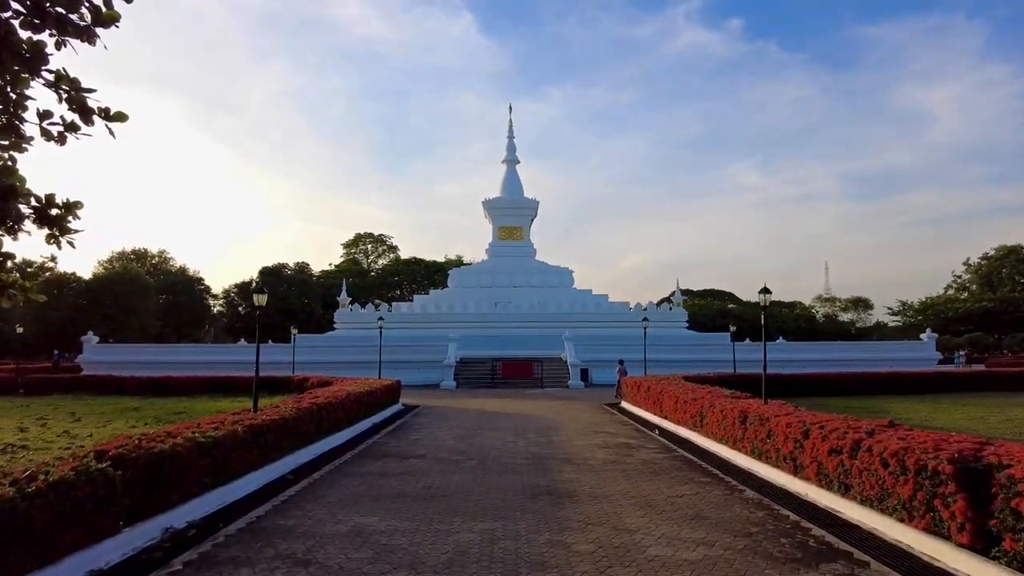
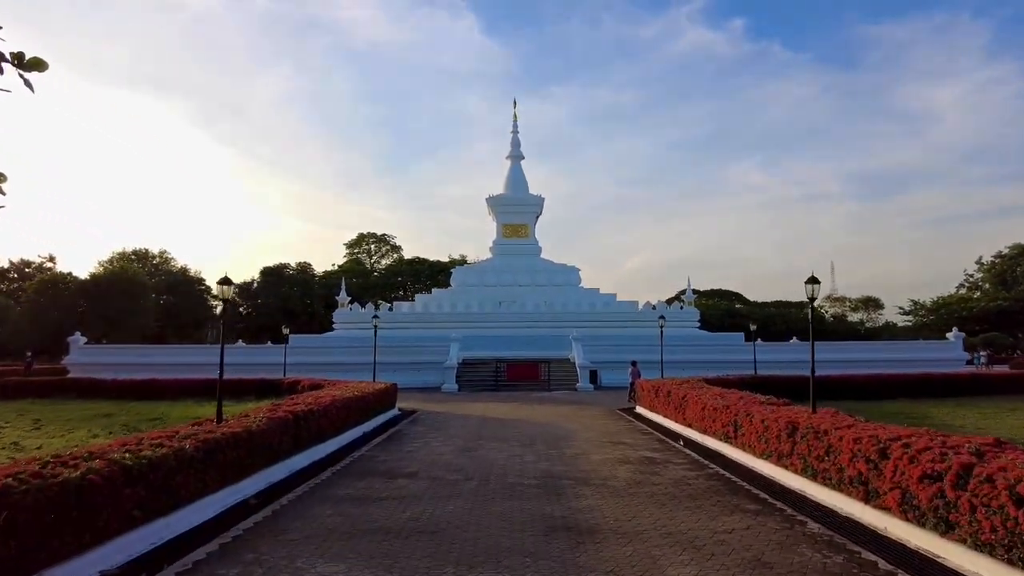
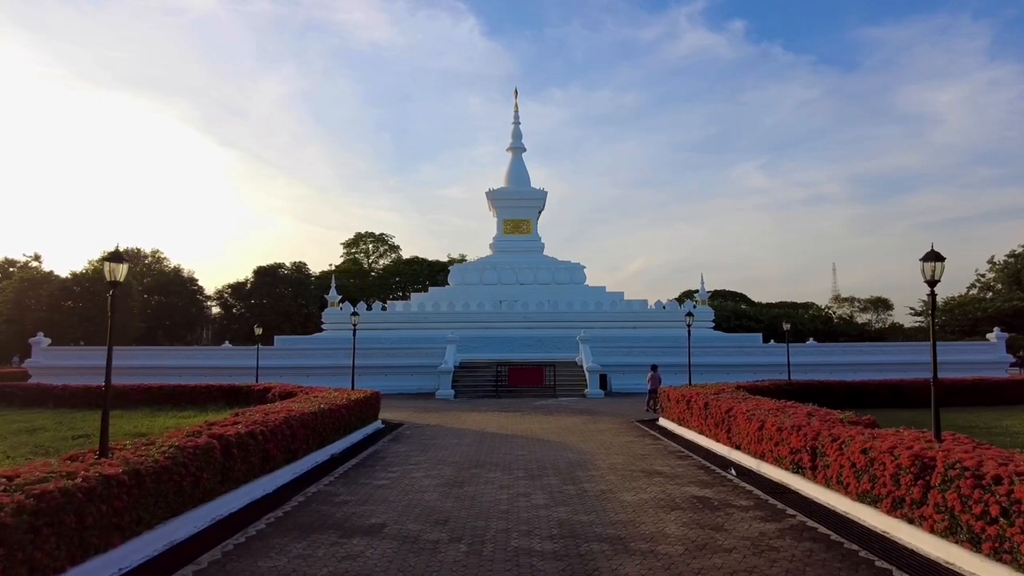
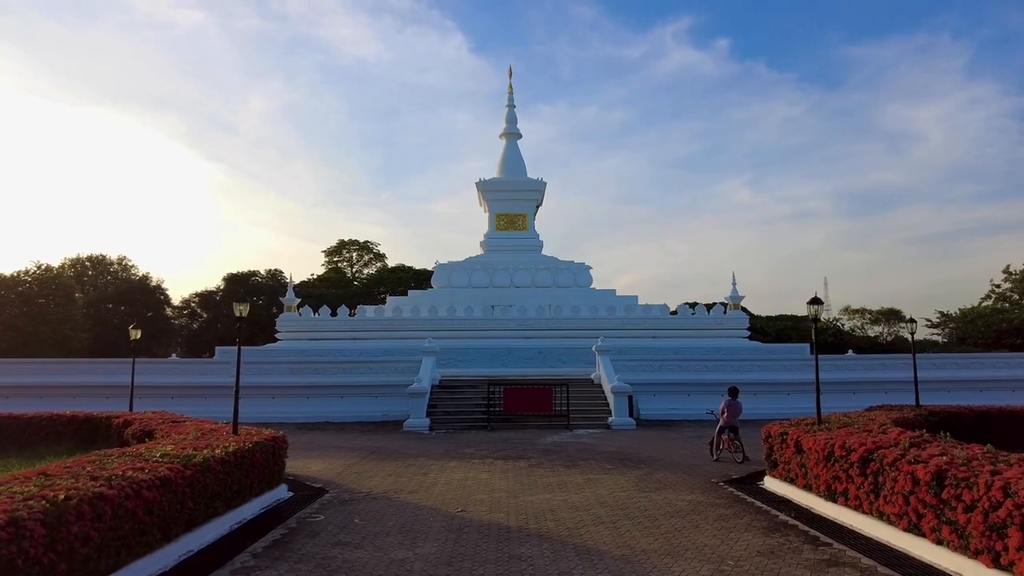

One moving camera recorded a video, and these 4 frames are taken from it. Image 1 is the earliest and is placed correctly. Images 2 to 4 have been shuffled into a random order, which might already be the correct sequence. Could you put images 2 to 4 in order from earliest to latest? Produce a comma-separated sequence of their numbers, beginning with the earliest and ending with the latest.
2, 3, 4
